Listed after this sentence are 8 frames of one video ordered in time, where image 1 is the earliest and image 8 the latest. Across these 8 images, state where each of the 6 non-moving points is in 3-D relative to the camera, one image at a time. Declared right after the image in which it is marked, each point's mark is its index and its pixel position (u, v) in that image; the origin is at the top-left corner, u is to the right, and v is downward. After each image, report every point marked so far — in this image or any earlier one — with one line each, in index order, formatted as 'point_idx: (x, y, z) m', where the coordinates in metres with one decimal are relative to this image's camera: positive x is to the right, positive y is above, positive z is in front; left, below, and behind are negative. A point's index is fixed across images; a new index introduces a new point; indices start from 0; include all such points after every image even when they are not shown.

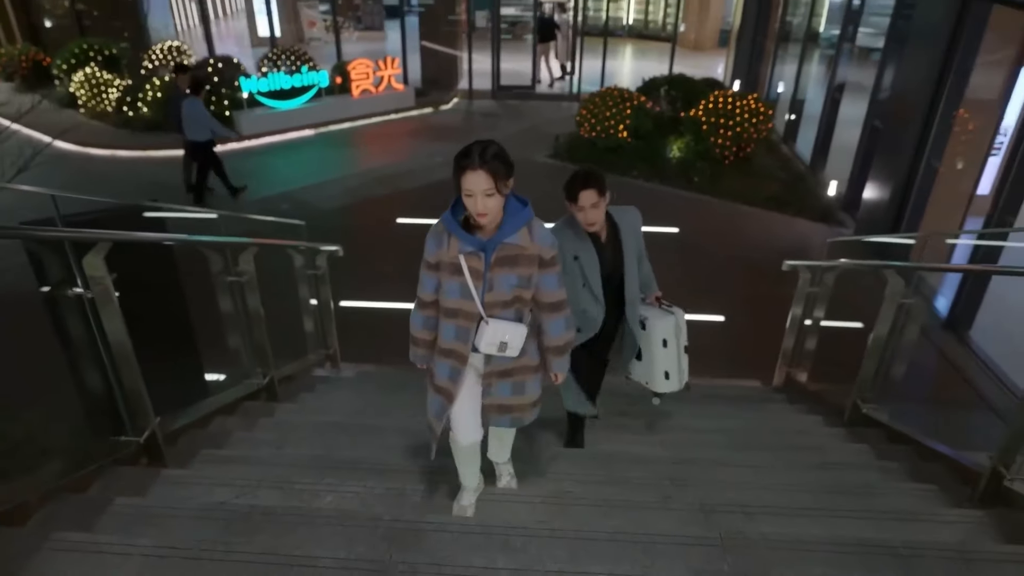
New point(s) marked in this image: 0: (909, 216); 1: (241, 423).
0: (+3.7, +0.8, +6.5) m
1: (-1.2, -0.6, +3.1) m
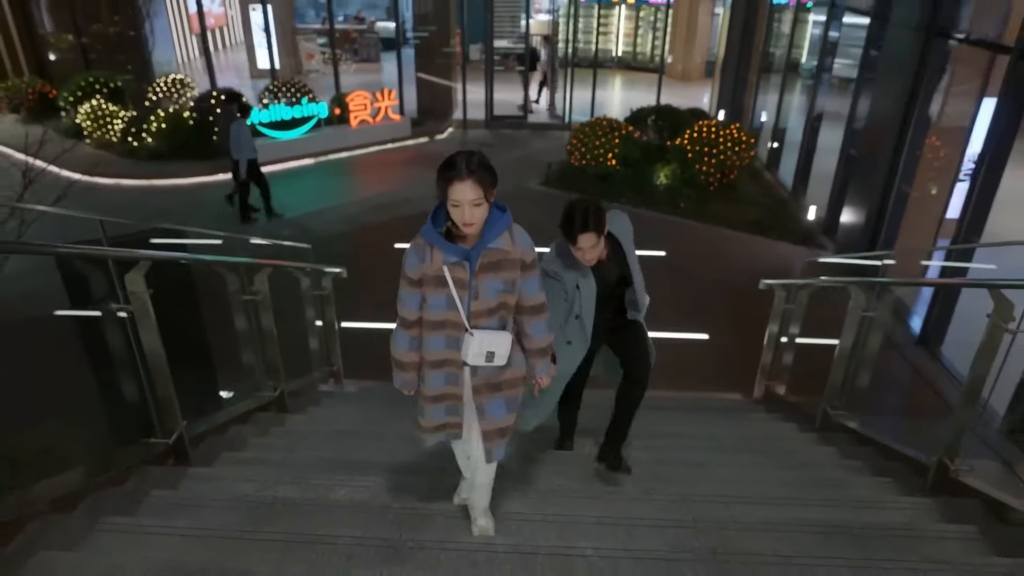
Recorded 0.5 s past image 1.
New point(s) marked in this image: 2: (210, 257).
0: (+3.6, +0.6, +6.8) m
1: (-1.2, -0.7, +3.3) m
2: (-1.3, +0.1, +3.1) m
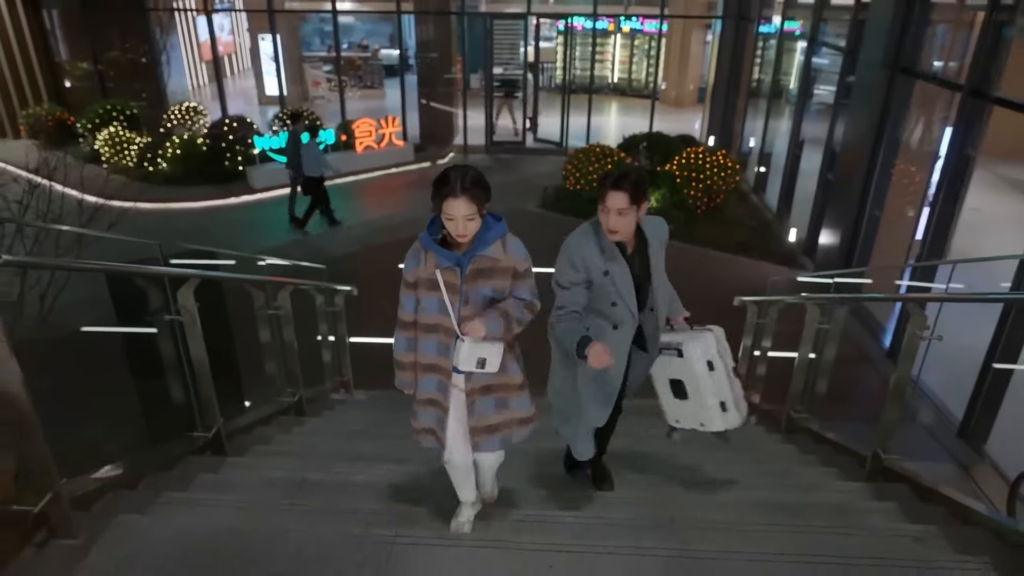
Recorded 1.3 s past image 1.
0: (+3.6, +0.4, +7.2) m
1: (-1.2, -0.8, +3.8) m
2: (-1.4, +0.1, +3.6) m
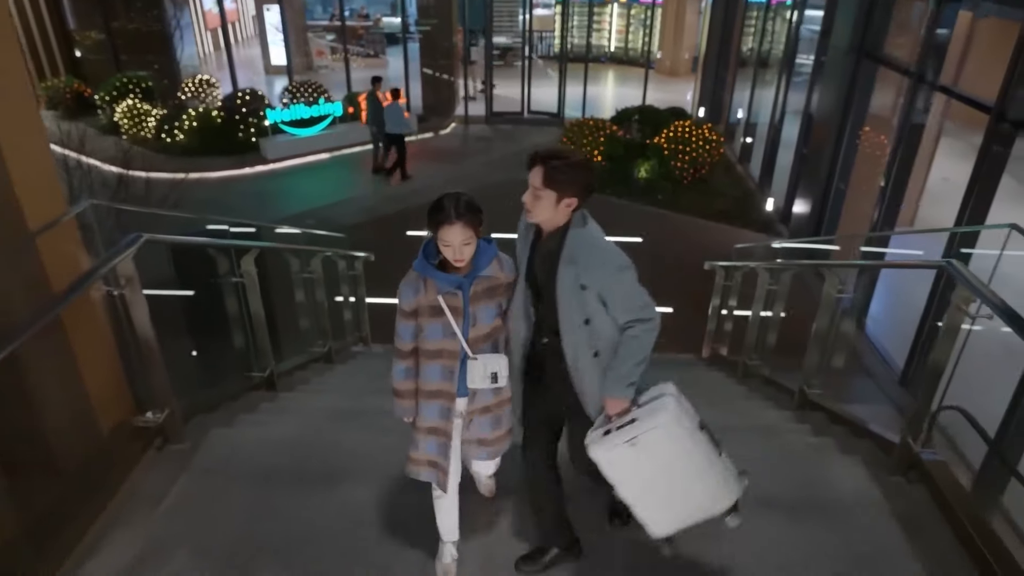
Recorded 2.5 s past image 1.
0: (+3.6, +0.8, +7.9) m
1: (-1.3, -0.6, +4.5) m
2: (-1.4, +0.3, +4.3) m
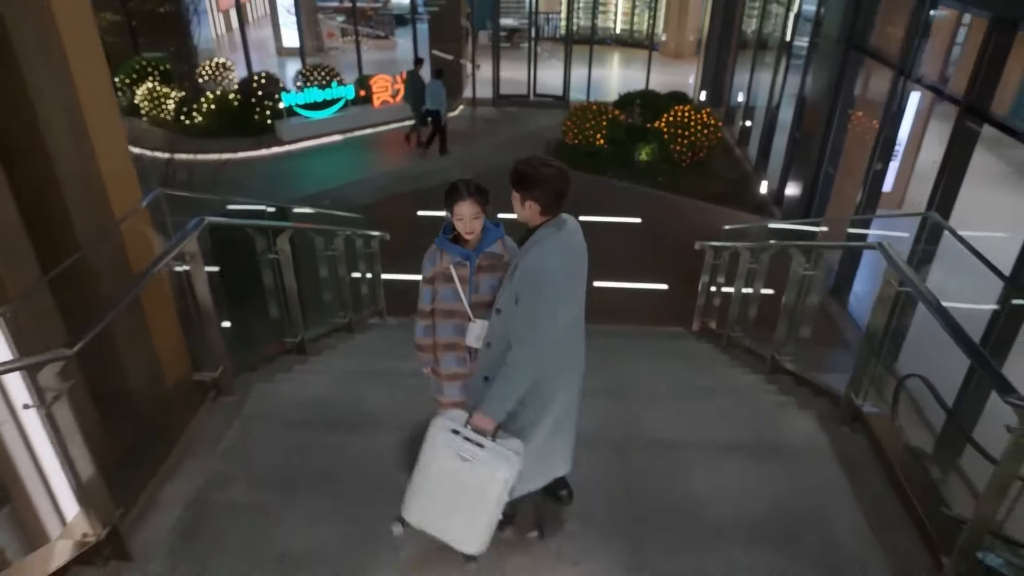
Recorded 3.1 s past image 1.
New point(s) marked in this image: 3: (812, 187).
0: (+3.6, +1.0, +8.3) m
1: (-1.2, -0.4, +5.0) m
2: (-1.4, +0.4, +4.7) m
3: (+3.6, +1.2, +8.4) m
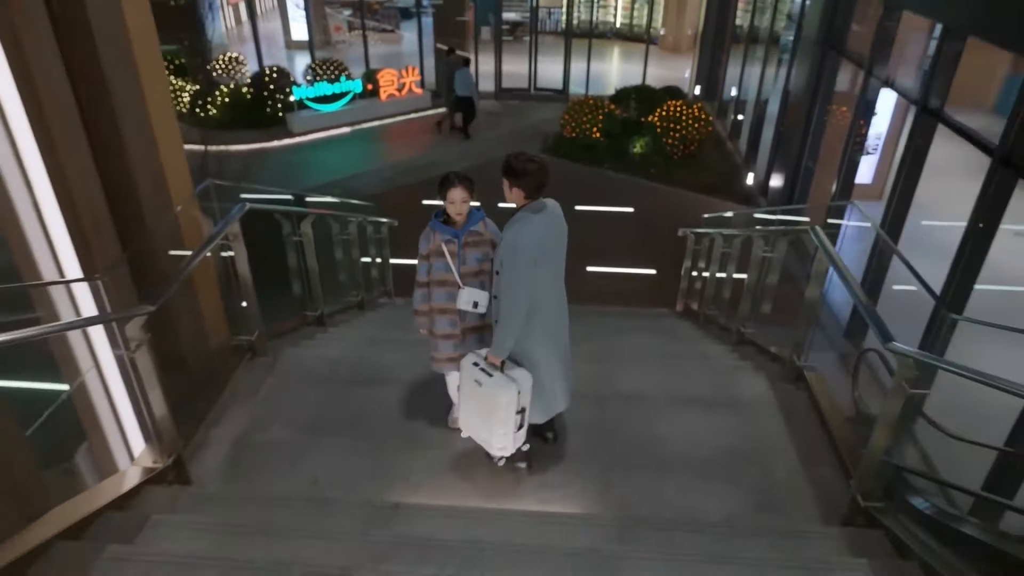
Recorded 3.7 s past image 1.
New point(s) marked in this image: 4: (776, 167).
0: (+3.6, +1.2, +8.9) m
1: (-1.3, -0.2, +5.6) m
2: (-1.4, +0.6, +5.3) m
3: (+3.6, +1.4, +8.9) m
4: (+3.6, +1.6, +9.5) m
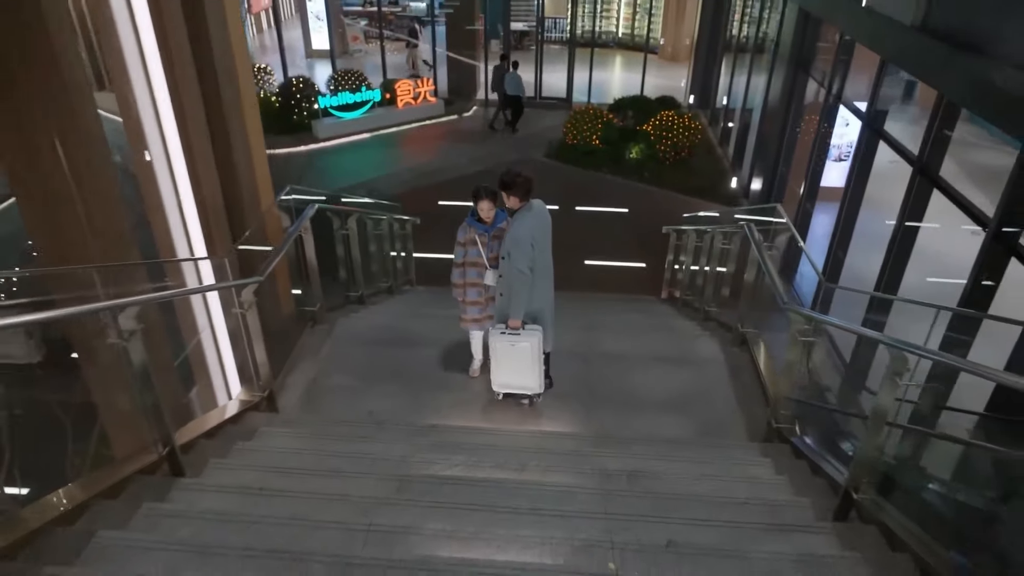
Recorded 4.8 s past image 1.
0: (+3.7, +1.3, +9.9) m
1: (-1.2, -0.1, +6.7) m
2: (-1.3, +0.7, +6.4) m
3: (+3.7, +1.5, +10.0) m
4: (+3.7, +1.7, +10.6) m
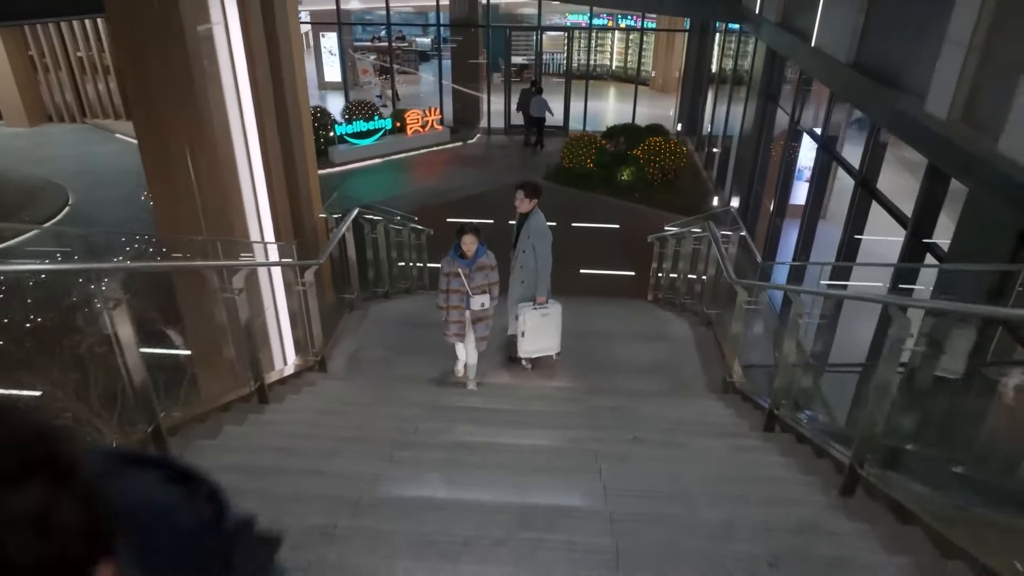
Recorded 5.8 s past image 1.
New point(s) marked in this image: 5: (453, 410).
0: (+3.7, +1.2, +10.9) m
1: (-1.2, -0.1, +7.7) m
2: (-1.3, +0.7, +7.4) m
3: (+3.7, +1.4, +11.0) m
4: (+3.7, +1.6, +11.7) m
5: (-0.3, -0.7, +4.1) m
